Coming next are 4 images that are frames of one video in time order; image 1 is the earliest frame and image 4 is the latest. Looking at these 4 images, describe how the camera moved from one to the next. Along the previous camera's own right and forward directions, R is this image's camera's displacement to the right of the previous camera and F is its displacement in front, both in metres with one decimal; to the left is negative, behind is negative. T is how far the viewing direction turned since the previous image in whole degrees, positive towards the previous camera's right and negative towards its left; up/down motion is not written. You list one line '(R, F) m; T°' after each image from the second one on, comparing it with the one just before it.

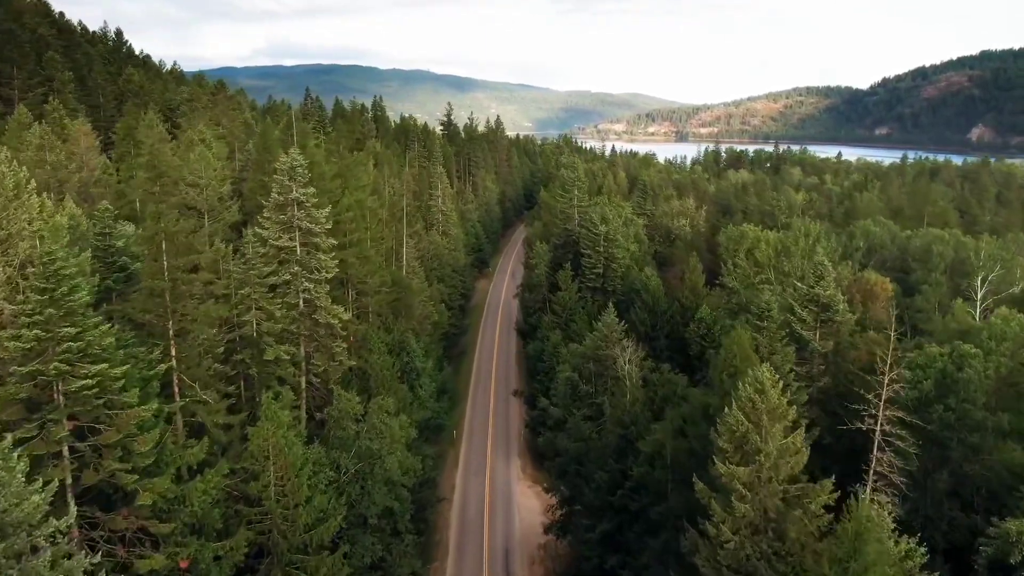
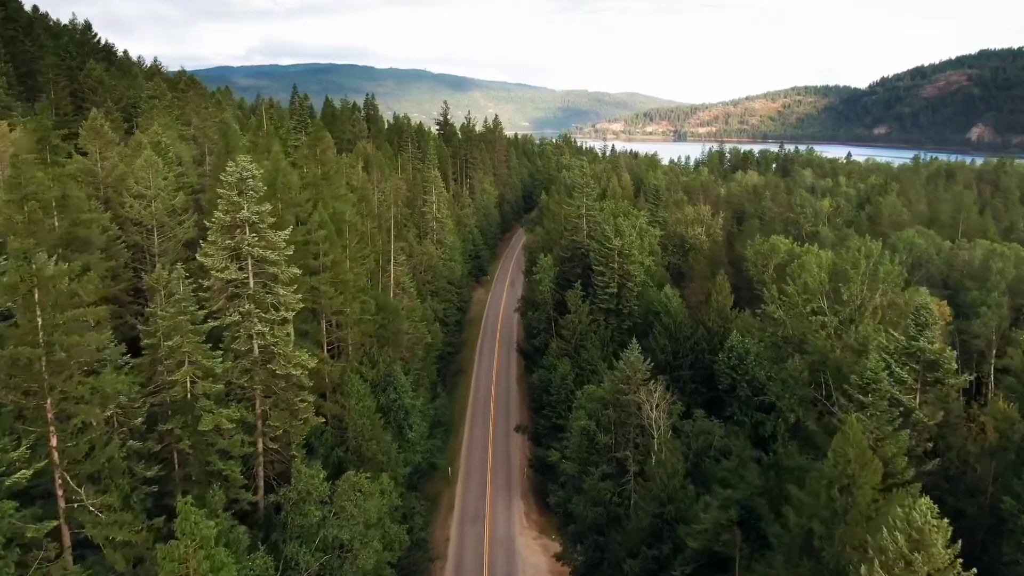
(-0.4, +7.3) m; 0°
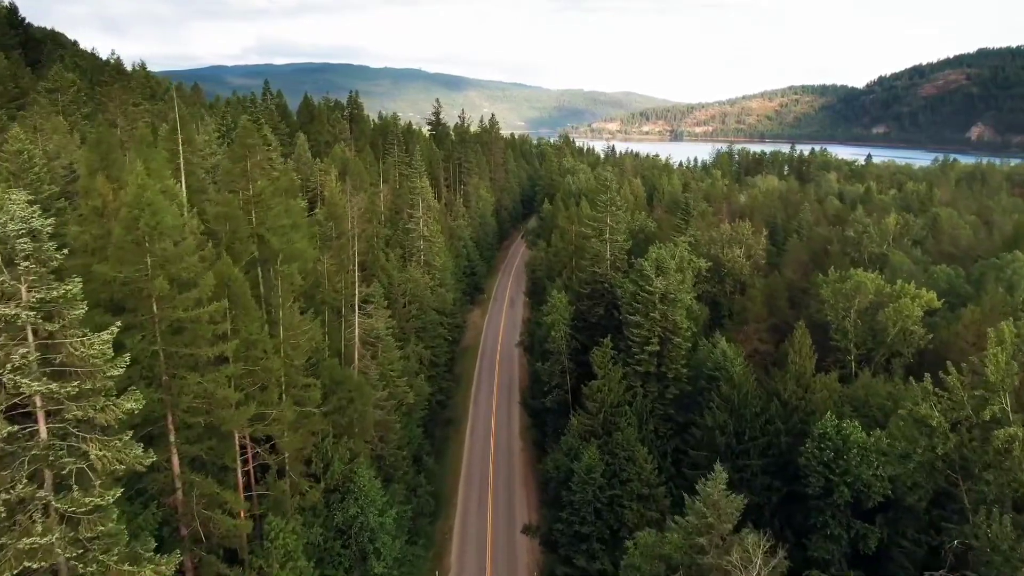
(-0.7, +13.9) m; 0°
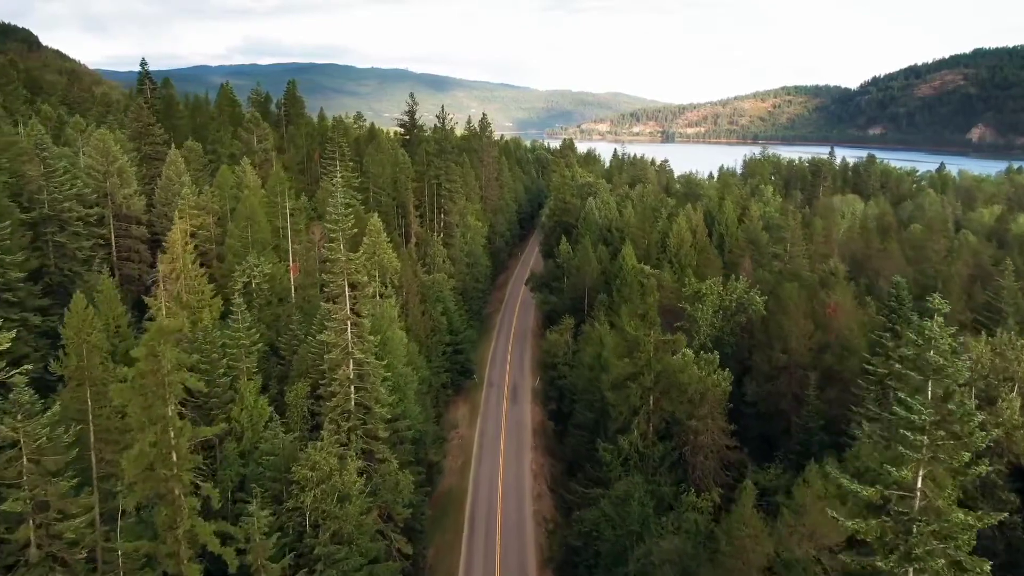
(-1.8, +37.3) m; +1°
